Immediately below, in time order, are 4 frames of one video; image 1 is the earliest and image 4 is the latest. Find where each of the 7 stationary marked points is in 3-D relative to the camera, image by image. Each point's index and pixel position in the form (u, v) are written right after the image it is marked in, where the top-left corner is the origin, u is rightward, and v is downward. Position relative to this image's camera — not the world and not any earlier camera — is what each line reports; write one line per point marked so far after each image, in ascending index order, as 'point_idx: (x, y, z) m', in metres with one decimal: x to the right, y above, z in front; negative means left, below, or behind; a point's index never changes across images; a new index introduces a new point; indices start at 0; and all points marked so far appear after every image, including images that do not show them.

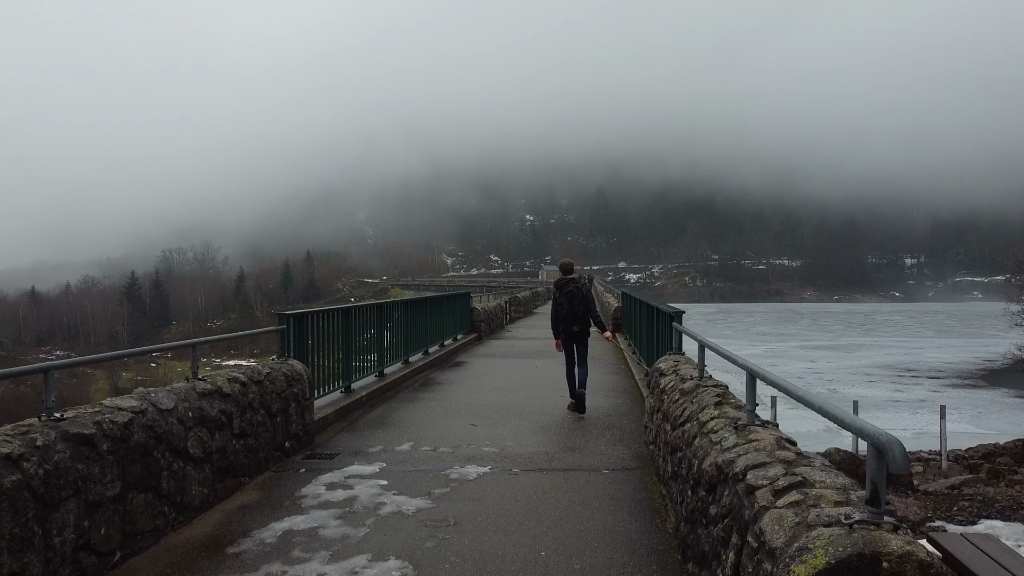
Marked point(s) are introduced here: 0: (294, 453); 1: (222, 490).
0: (-1.9, -1.4, +5.8) m
1: (-2.0, -1.4, +4.7) m
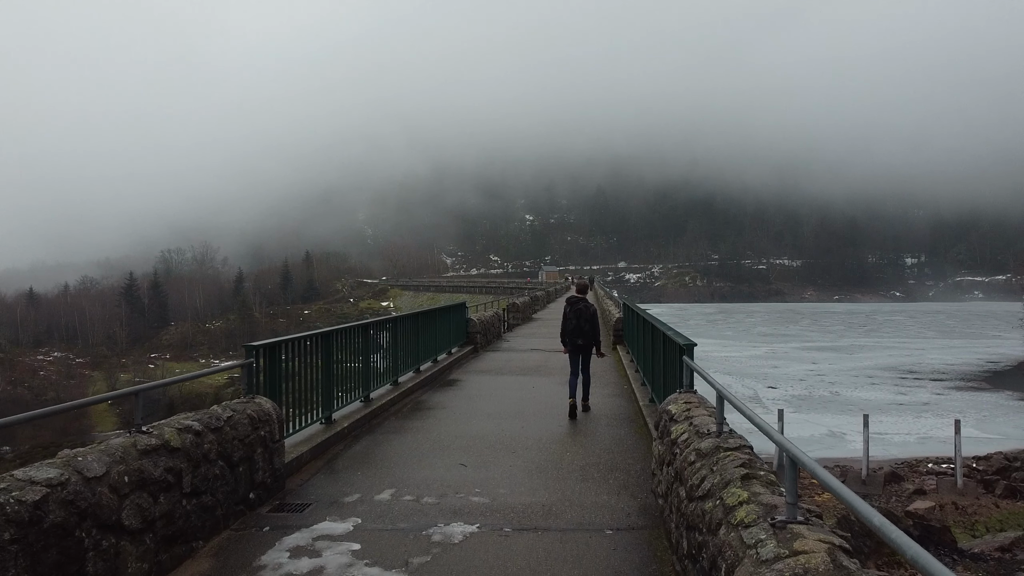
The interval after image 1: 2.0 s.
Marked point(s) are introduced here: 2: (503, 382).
0: (-1.9, -1.7, +5.2) m
1: (-2.1, -1.6, +4.1) m
2: (-0.2, -1.6, +11.4) m
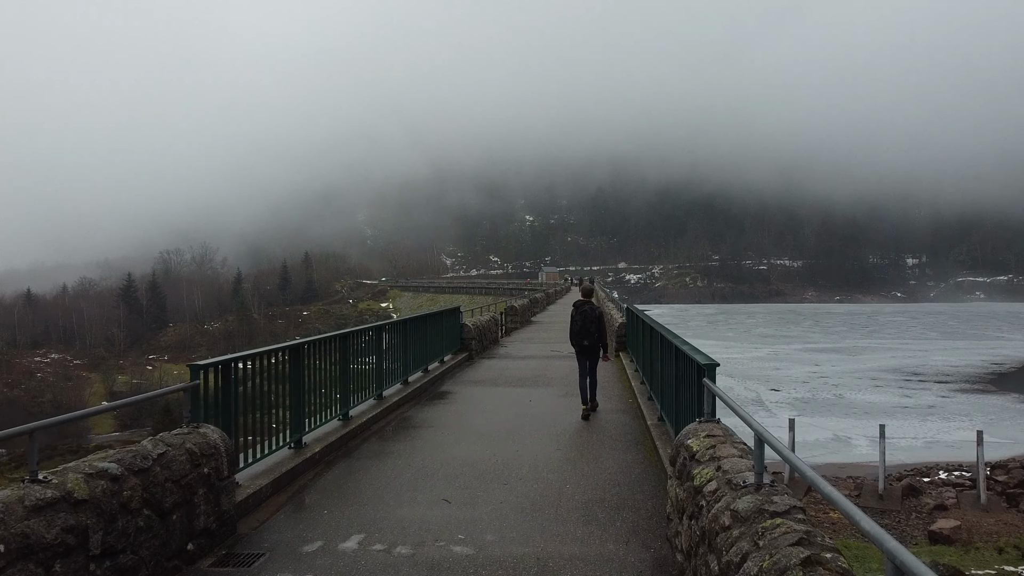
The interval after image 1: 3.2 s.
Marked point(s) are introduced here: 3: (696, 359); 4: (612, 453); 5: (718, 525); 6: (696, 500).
0: (-2.0, -1.7, +4.4) m
1: (-2.1, -1.7, +3.2) m
2: (-0.2, -1.7, +10.6) m
3: (+1.4, -0.5, +5.3) m
4: (+1.0, -1.7, +6.8) m
5: (+0.9, -1.1, +3.1) m
6: (+1.0, -1.1, +3.6) m
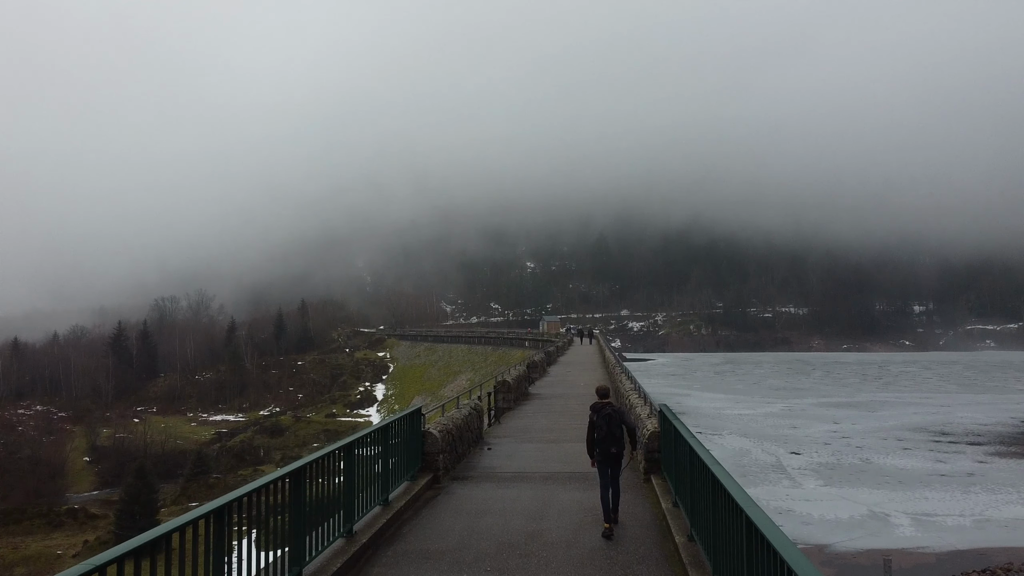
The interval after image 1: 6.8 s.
0: (-2.3, -2.5, +0.1) m
1: (-2.4, -2.4, -1.1) m
2: (-0.5, -2.8, +6.2) m
3: (+1.2, -1.4, +1.1) m
4: (+0.7, -2.6, +2.5) m
5: (+0.6, -1.7, -1.2) m
6: (+0.7, -1.8, -0.7) m
